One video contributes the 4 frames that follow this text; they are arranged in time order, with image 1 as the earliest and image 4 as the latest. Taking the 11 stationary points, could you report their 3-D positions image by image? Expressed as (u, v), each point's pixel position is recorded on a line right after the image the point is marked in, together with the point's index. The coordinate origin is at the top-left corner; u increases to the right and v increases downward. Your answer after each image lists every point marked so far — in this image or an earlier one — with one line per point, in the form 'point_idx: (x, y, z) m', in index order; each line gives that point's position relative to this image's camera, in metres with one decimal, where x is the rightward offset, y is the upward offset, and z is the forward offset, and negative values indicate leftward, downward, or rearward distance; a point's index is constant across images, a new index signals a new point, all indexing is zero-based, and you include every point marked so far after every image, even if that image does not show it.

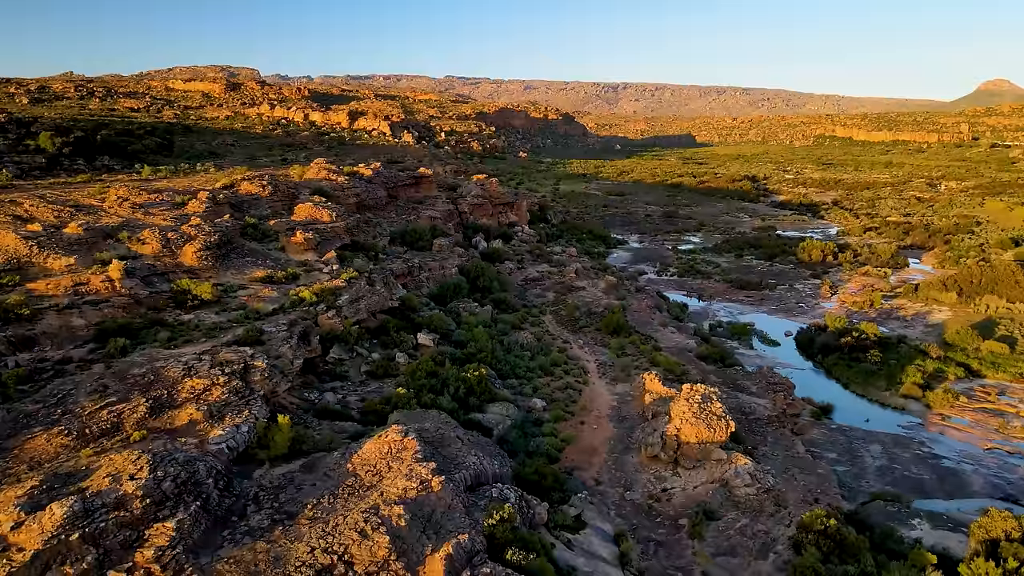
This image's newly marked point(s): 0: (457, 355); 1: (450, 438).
0: (-1.2, -1.4, +16.9) m
1: (-0.9, -2.2, +11.6) m
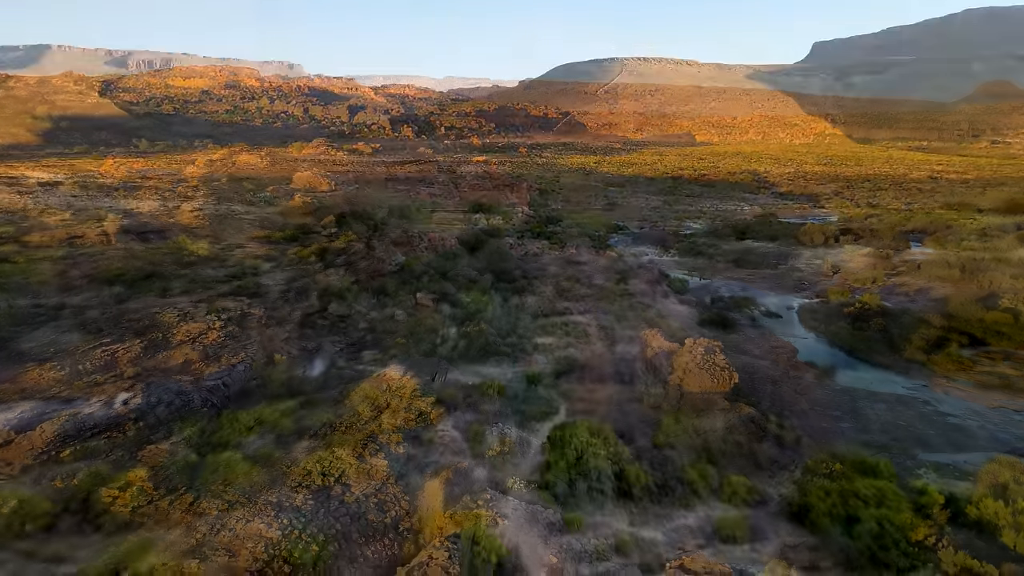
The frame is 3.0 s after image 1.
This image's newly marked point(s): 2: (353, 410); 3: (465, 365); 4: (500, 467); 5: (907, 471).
0: (-1.1, -0.6, +16.8) m
1: (-0.9, -1.3, +11.4) m
2: (-1.8, -1.3, +8.8) m
3: (-0.8, -1.2, +13.2) m
4: (-0.1, -1.7, +8.0) m
5: (+5.7, -2.6, +11.7) m
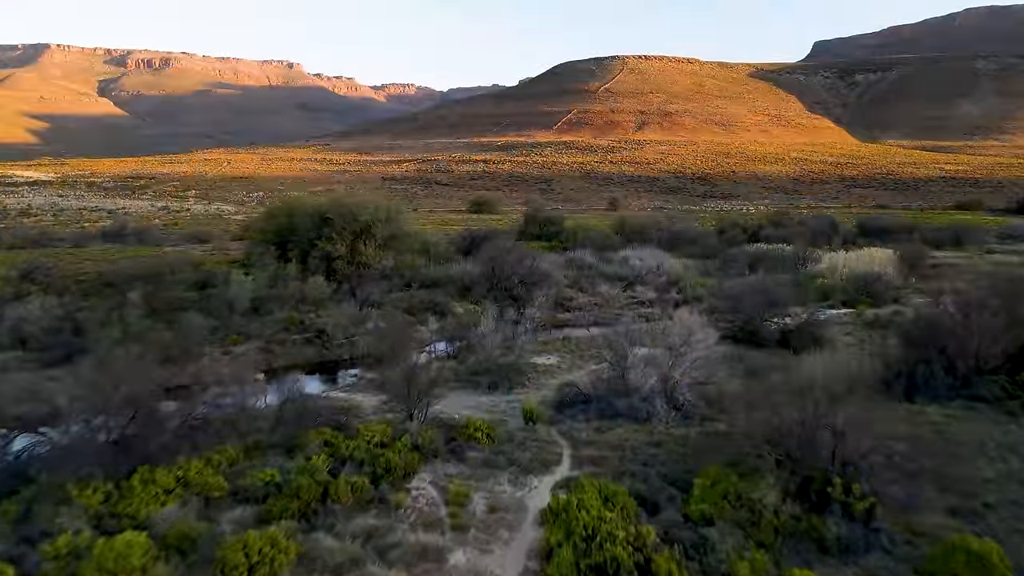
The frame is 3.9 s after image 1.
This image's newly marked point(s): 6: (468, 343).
0: (-1.2, -0.8, +15.1) m
1: (-1.0, -1.5, +9.8) m
2: (-1.8, -1.5, +7.2) m
3: (-0.8, -1.4, +11.6) m
4: (-0.2, -1.9, +6.4) m
5: (+5.6, -2.8, +10.1) m
6: (-0.7, -0.9, +13.7) m
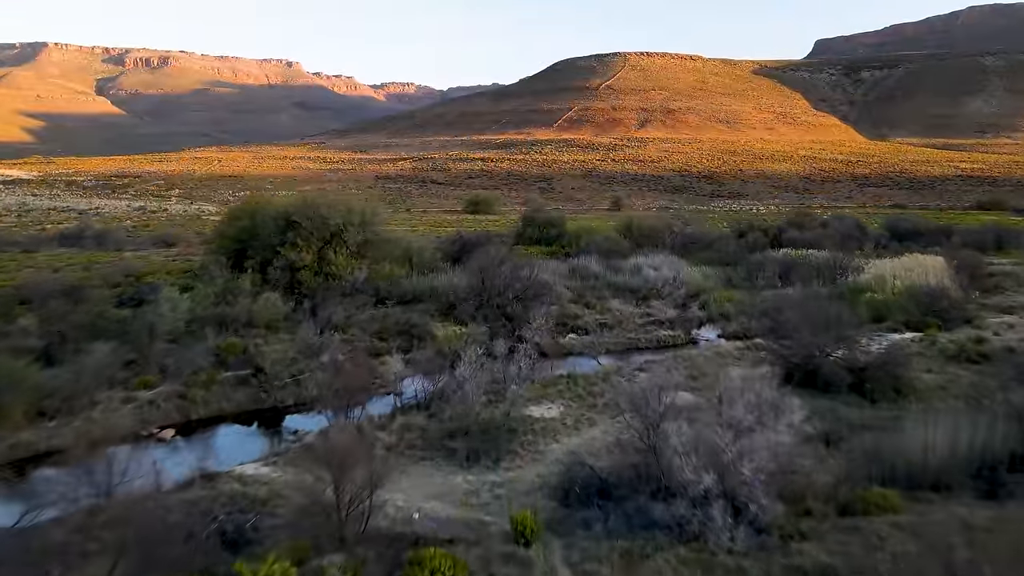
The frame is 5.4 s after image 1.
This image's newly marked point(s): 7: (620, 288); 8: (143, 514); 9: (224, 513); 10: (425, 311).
0: (-1.3, -1.1, +11.9) m
1: (-1.1, -1.9, +6.6) m
2: (-1.9, -1.9, +4.0) m
3: (-1.0, -1.8, +8.4) m
4: (-0.3, -2.3, +3.1) m
5: (+5.5, -3.1, +6.9) m
6: (-0.9, -1.3, +10.5) m
7: (+2.6, 0.0, +19.2) m
8: (-3.0, -1.8, +6.6) m
9: (-2.5, -1.9, +7.0) m
10: (-1.7, -0.3, +16.2) m
